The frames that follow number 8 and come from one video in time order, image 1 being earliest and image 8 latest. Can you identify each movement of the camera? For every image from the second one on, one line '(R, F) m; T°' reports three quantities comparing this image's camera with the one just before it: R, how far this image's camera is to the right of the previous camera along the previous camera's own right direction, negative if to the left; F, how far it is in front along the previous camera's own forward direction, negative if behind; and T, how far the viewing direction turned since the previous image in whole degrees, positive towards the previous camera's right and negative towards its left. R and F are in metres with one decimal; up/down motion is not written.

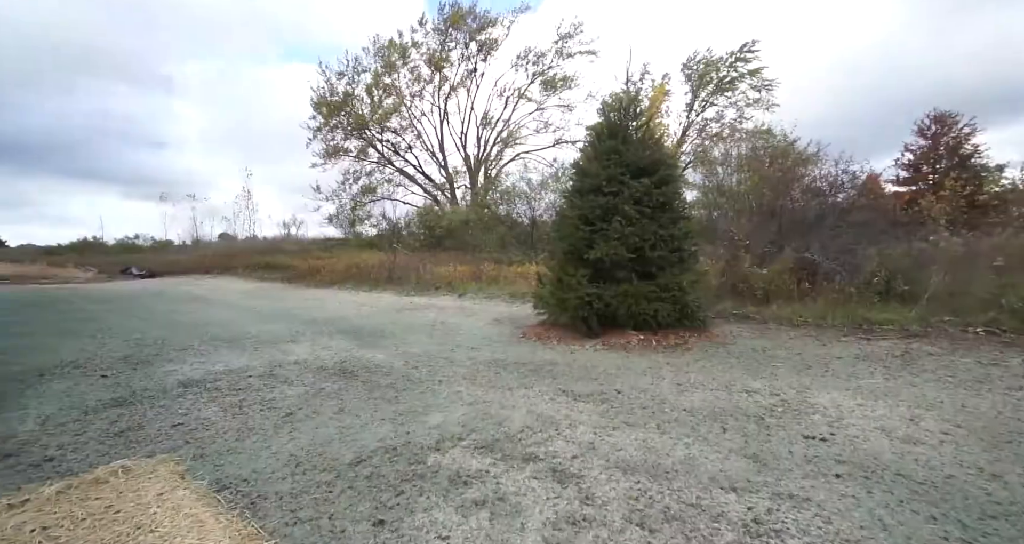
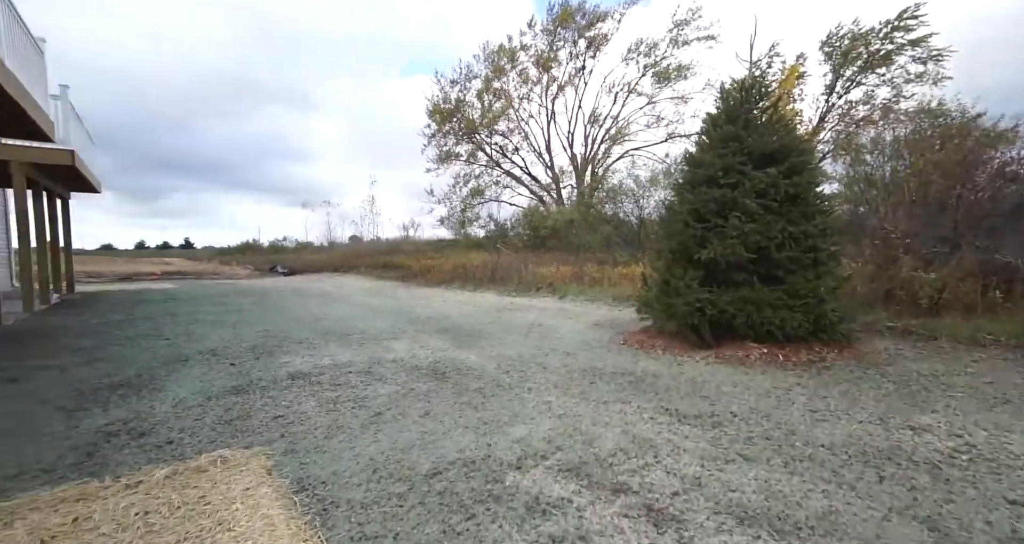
(+0.1, +0.3) m; -12°
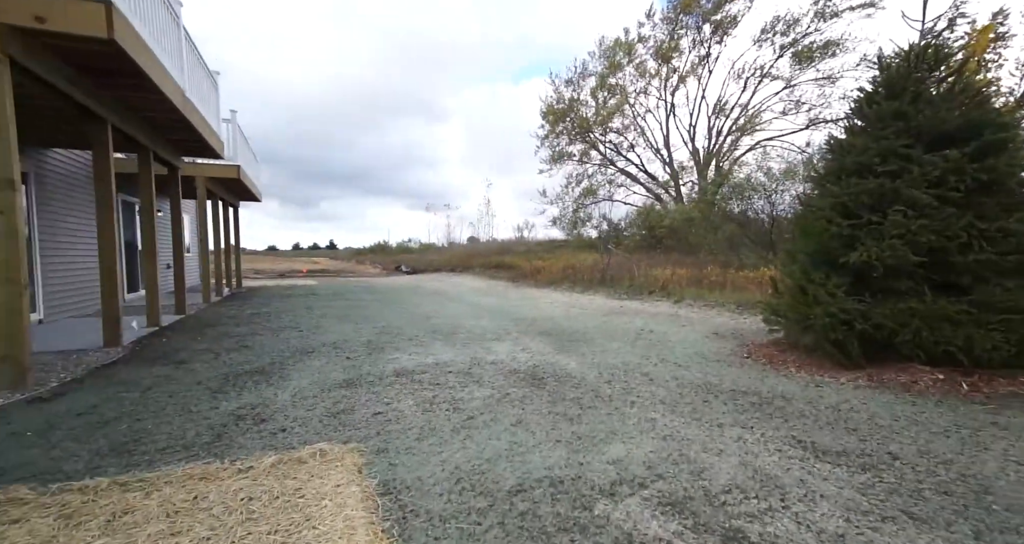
(+0.1, +0.3) m; -12°
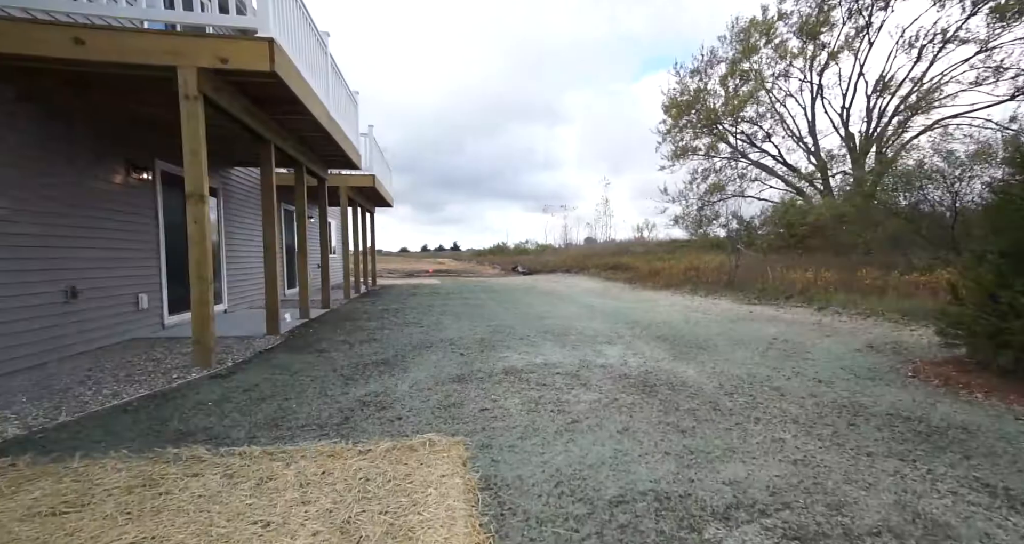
(+0.1, +0.1) m; -13°
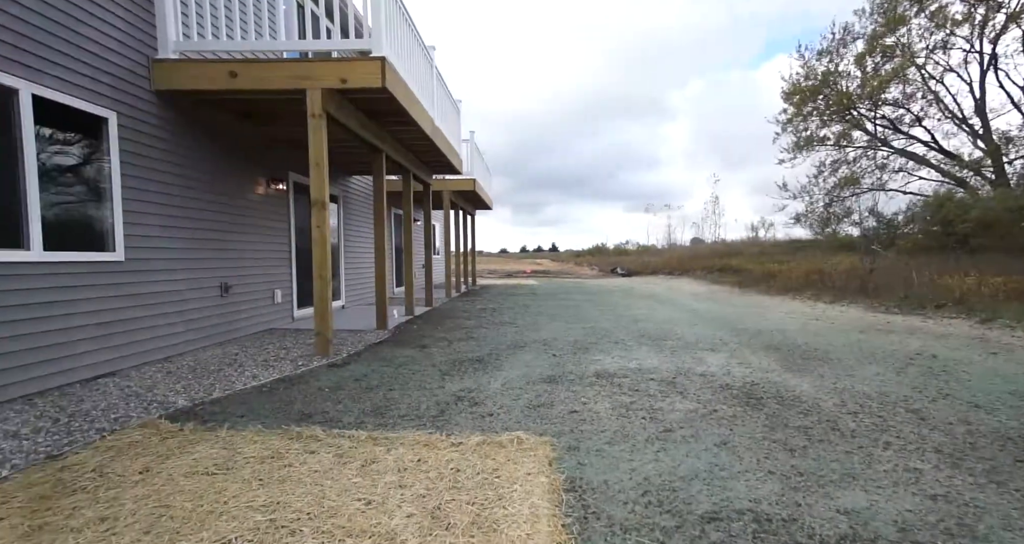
(+0.1, -0.1) m; -10°
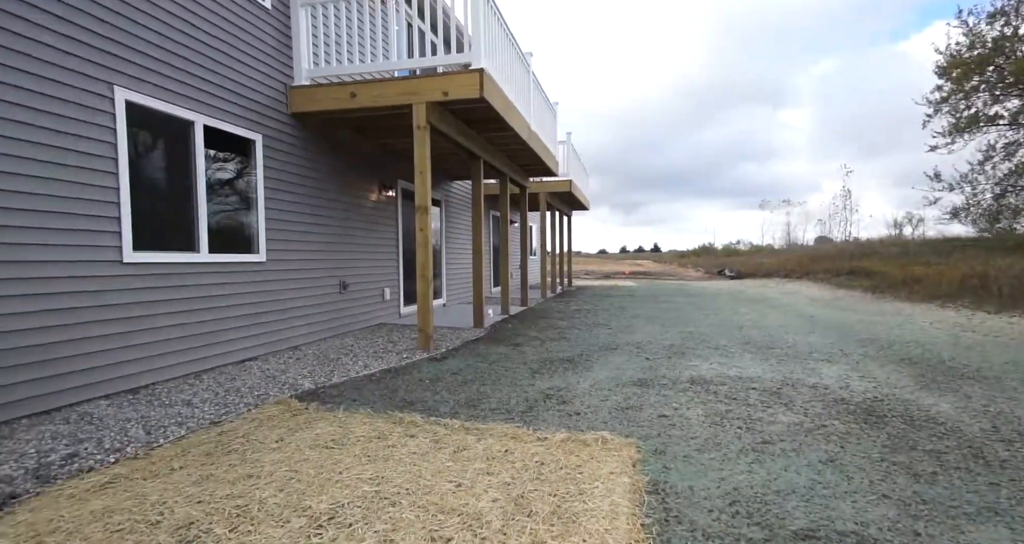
(+0.1, -0.1) m; -10°
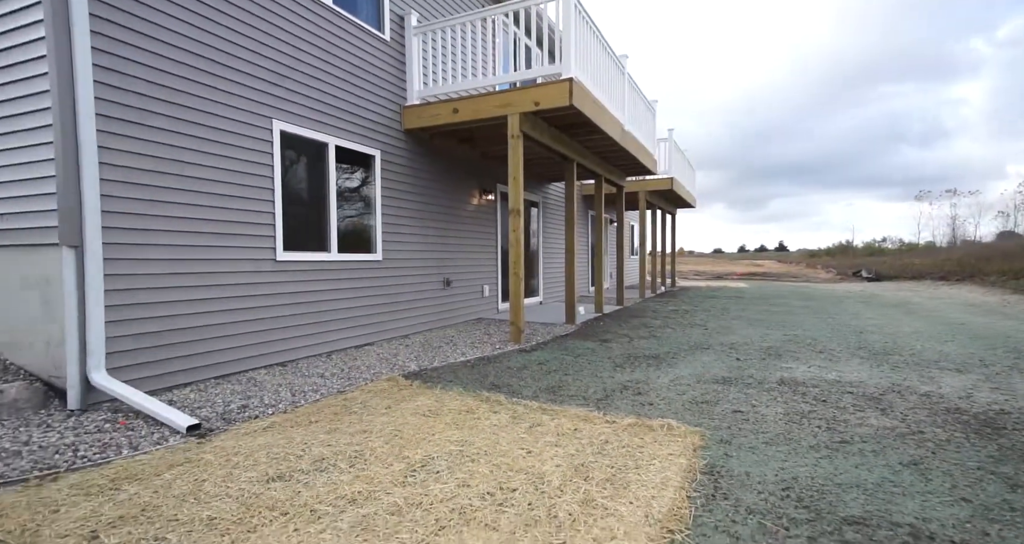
(+0.2, -0.3) m; -11°
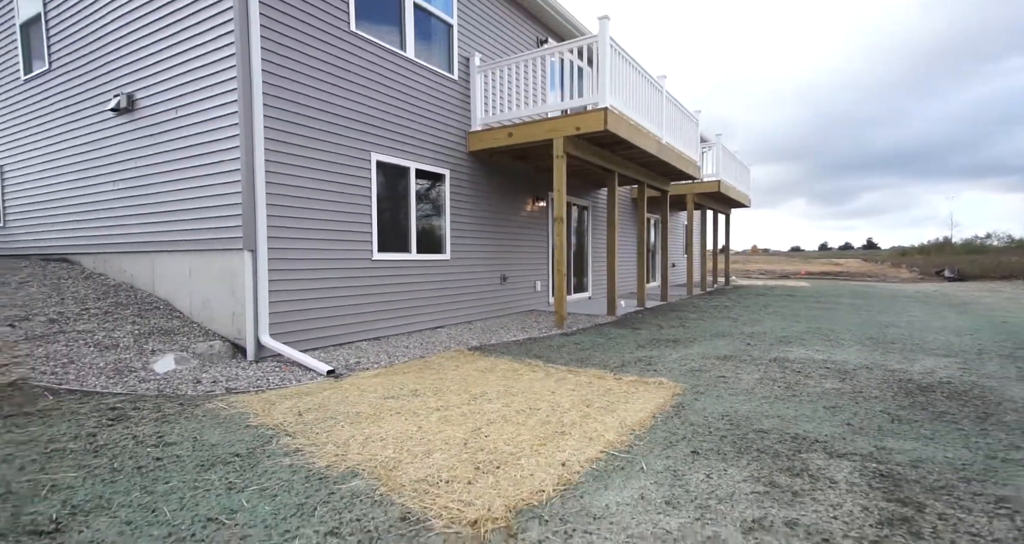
(+0.2, -1.3) m; -7°
